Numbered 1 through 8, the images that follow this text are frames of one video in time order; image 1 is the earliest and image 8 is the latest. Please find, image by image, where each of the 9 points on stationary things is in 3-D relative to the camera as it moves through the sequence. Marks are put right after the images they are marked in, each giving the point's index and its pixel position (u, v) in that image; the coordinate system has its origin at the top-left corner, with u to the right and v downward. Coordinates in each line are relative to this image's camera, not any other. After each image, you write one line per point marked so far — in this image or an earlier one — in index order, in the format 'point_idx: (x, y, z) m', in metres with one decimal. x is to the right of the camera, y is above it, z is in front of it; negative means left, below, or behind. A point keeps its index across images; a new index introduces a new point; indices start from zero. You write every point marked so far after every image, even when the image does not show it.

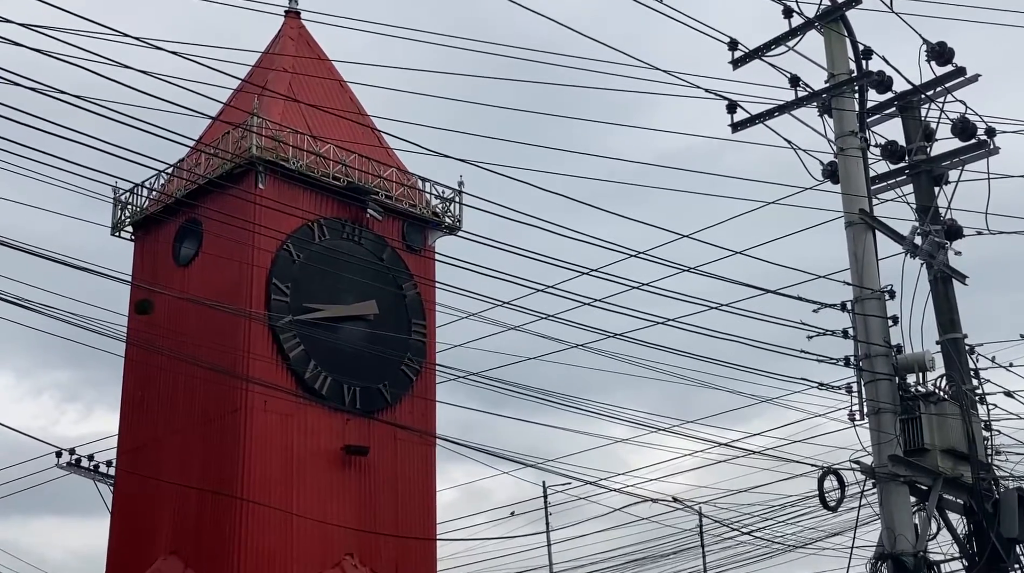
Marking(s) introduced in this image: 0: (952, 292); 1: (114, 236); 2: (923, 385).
0: (+5.1, -0.1, +18.1) m
1: (-4.9, +0.7, +18.9) m
2: (+4.4, -1.0, +16.8) m
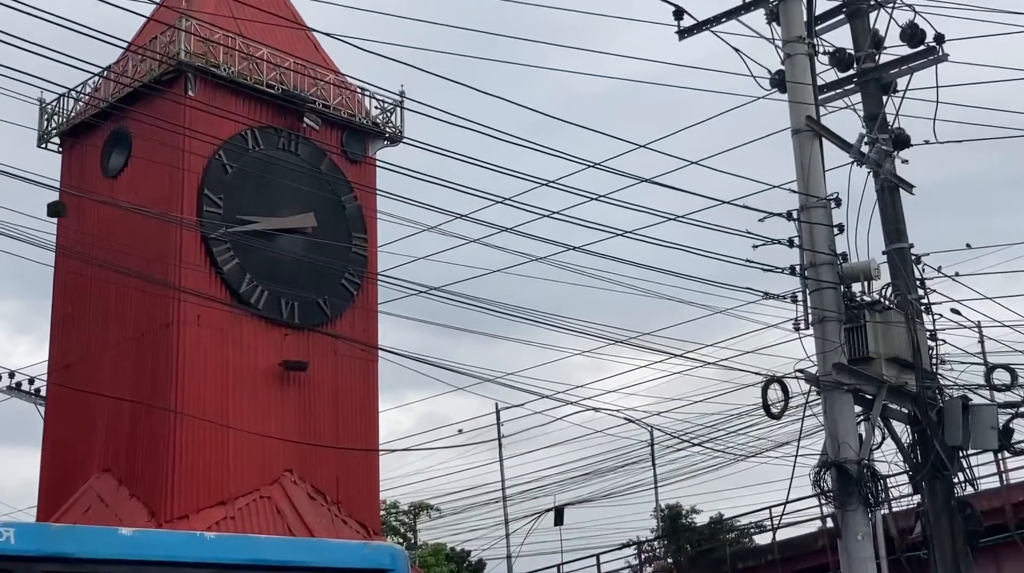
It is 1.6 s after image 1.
0: (+4.4, +1.0, +17.9) m
1: (-5.6, +1.7, +18.4) m
2: (+3.8, -0.1, +16.6) m
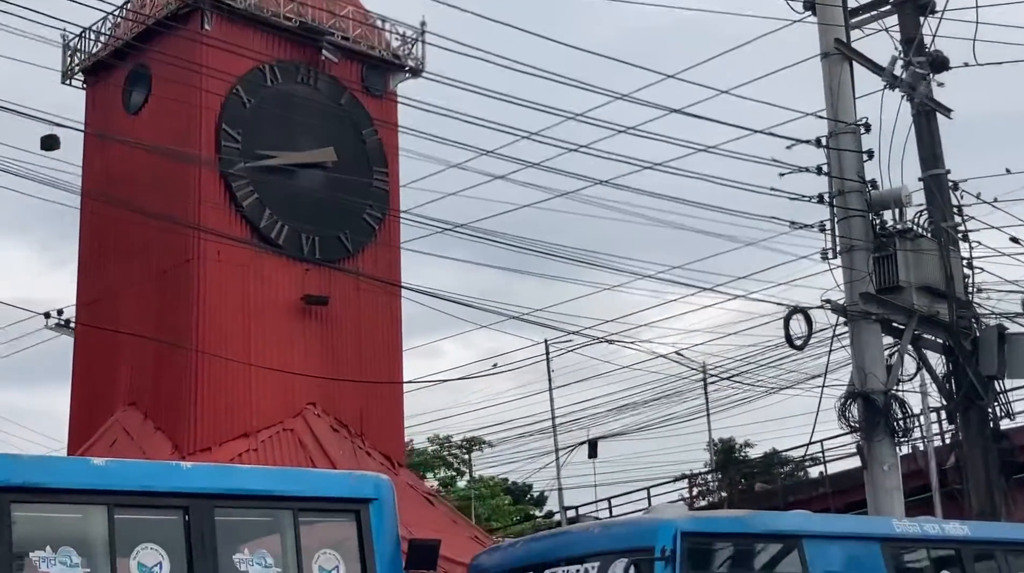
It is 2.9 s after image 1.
0: (+4.7, +1.8, +17.5) m
1: (-5.3, +2.4, +18.5) m
2: (+4.0, +0.7, +16.3) m
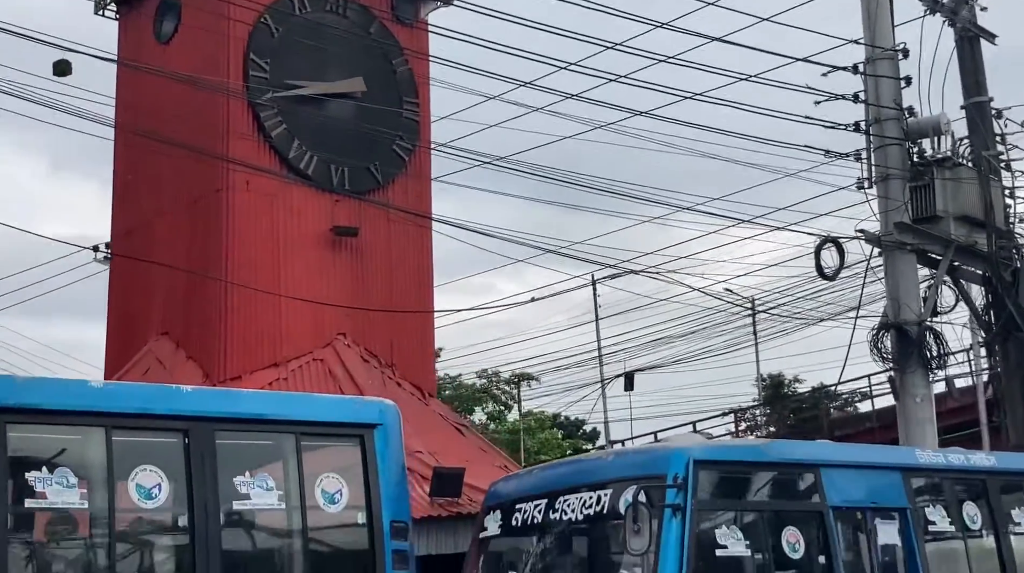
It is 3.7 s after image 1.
0: (+5.1, +2.5, +17.1) m
1: (-4.8, +3.2, +18.6) m
2: (+4.3, +1.4, +16.0) m
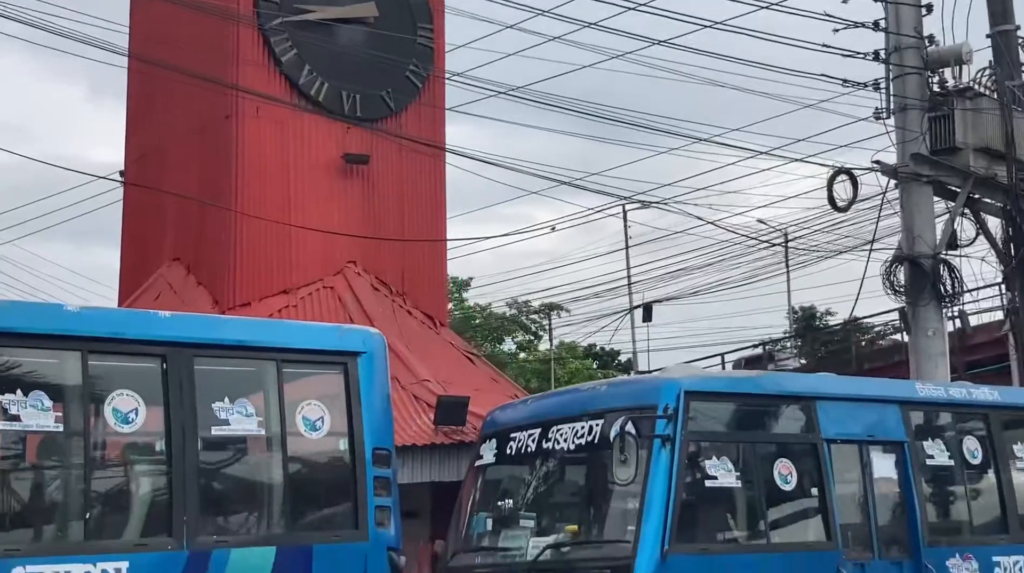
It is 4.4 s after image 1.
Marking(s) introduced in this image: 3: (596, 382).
0: (+5.3, +3.3, +16.7) m
1: (-4.6, +4.1, +18.5) m
2: (+4.5, +2.1, +15.7) m
3: (+0.6, -0.7, +11.3) m
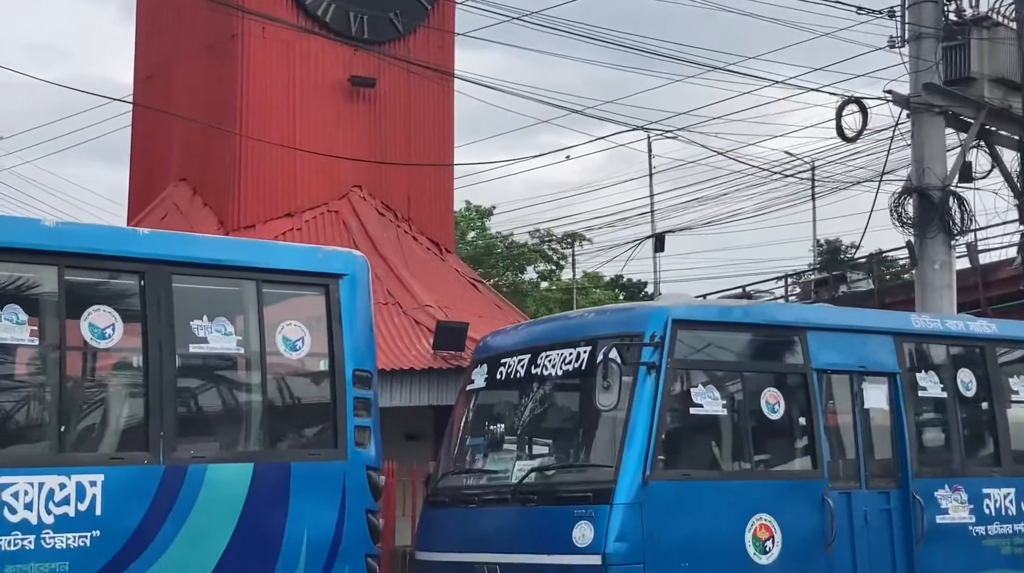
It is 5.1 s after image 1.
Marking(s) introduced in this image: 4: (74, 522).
0: (+5.4, +4.0, +16.4) m
1: (-4.4, +5.0, +18.4) m
2: (+4.6, +2.7, +15.4) m
3: (+0.5, -0.2, +11.3) m
4: (-2.4, -1.3, +8.5) m
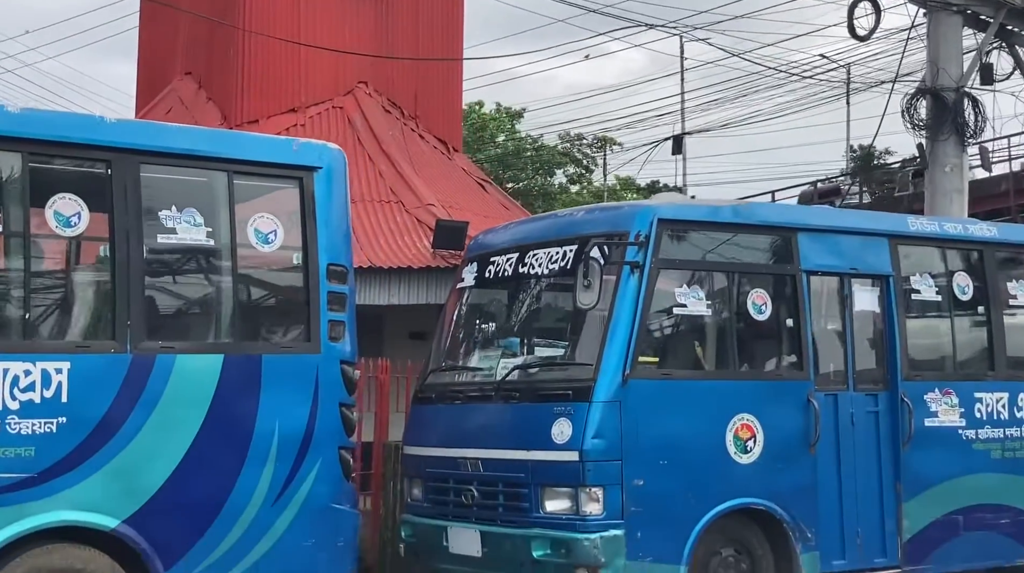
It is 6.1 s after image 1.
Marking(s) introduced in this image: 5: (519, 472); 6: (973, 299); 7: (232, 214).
0: (+5.5, +4.9, +15.8) m
1: (-4.2, +6.2, +18.1) m
2: (+4.6, +3.6, +15.0) m
3: (+0.4, +0.6, +11.1) m
4: (-2.6, -0.7, +8.5) m
5: (0.0, -1.2, +10.1) m
6: (+3.4, -0.1, +11.7) m
7: (-1.6, +0.4, +9.2) m
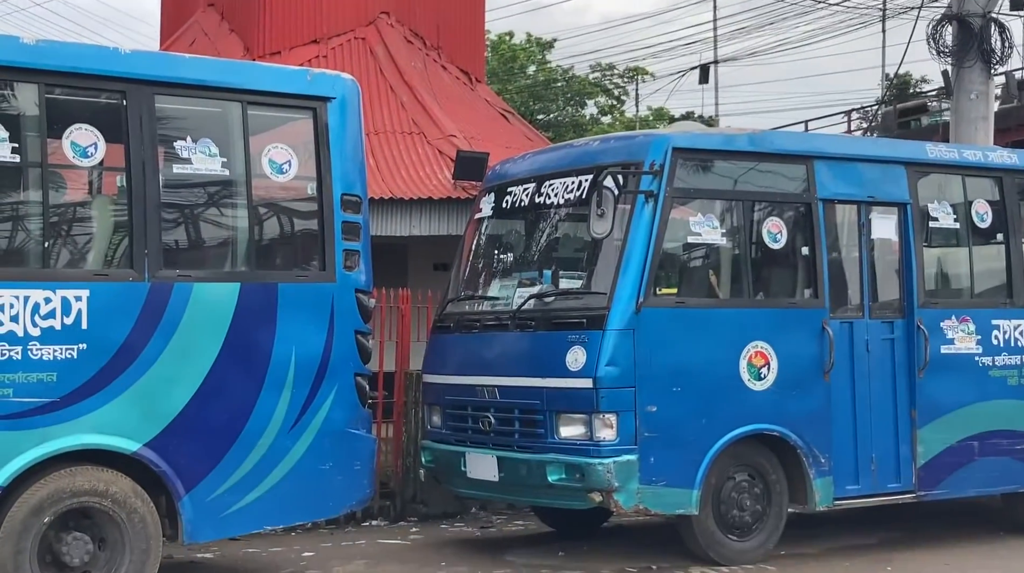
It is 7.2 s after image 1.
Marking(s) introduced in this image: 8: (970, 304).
0: (+5.8, +5.6, +15.6) m
1: (-3.9, +7.0, +18.0) m
2: (+4.8, +4.3, +14.8) m
3: (+0.6, +1.1, +11.2) m
4: (-2.5, -0.3, +8.7) m
5: (+0.1, -0.7, +10.3) m
6: (+3.6, +0.4, +11.6) m
7: (-1.6, +0.9, +9.3) m
8: (+3.3, -0.1, +11.4) m
